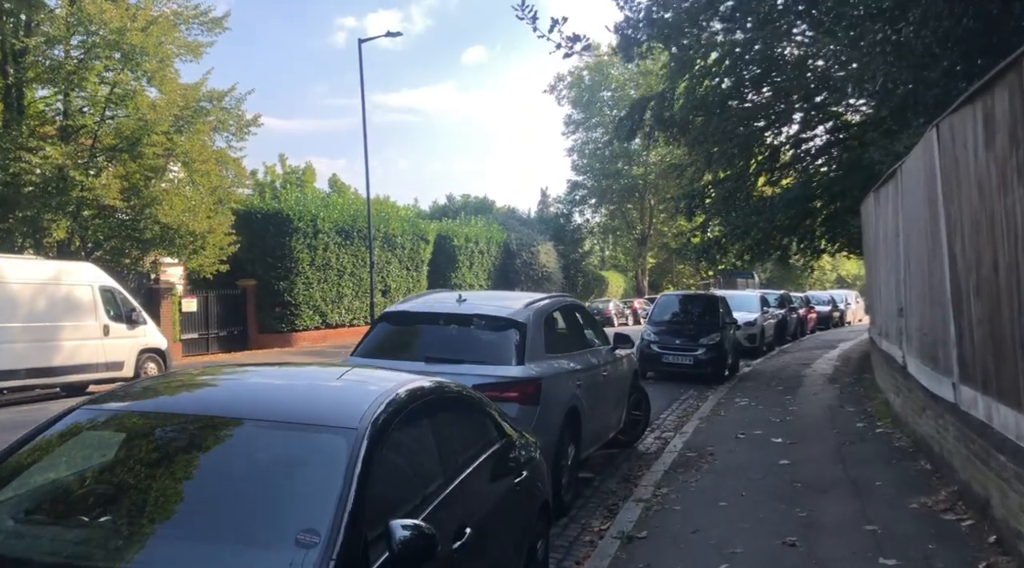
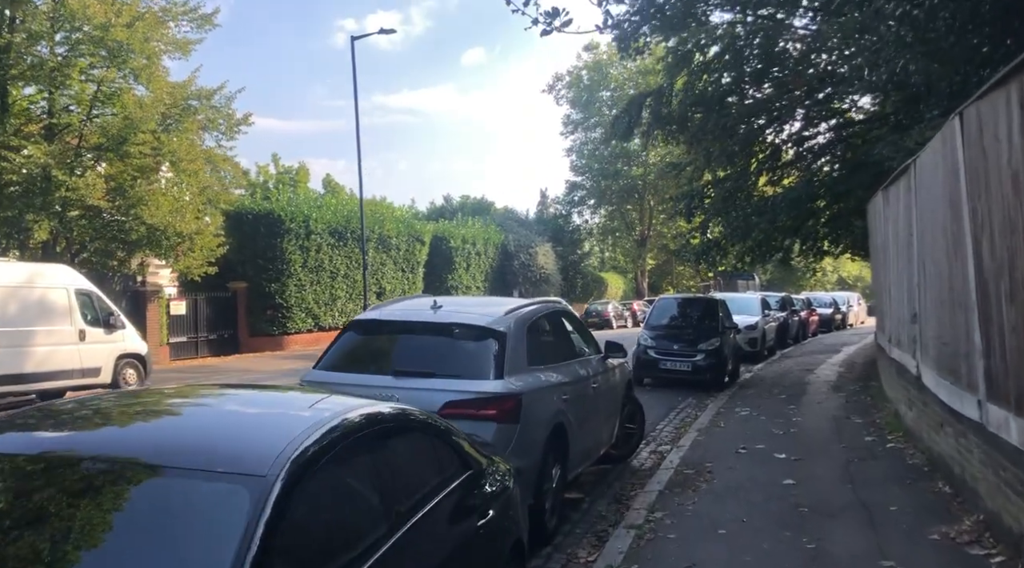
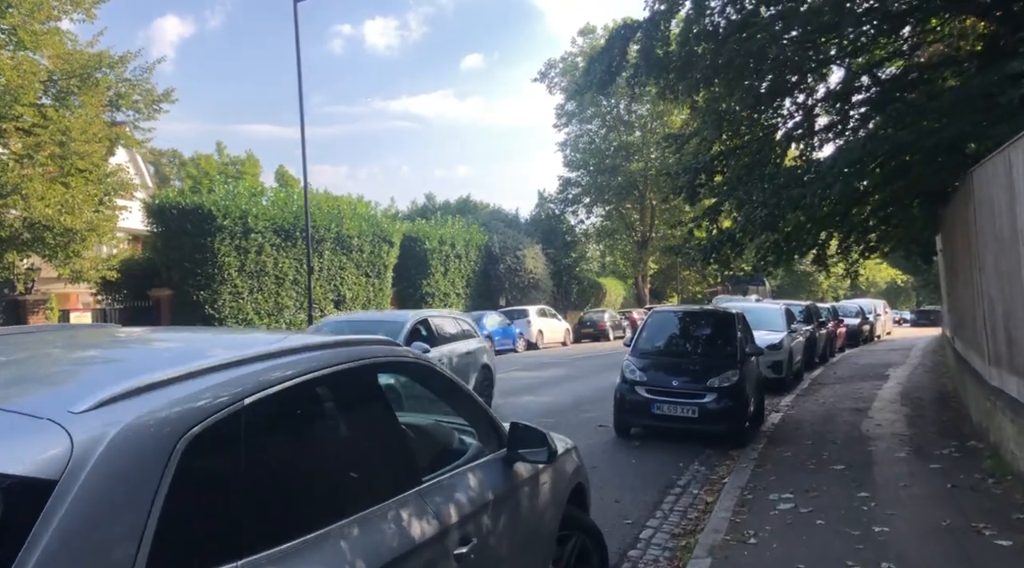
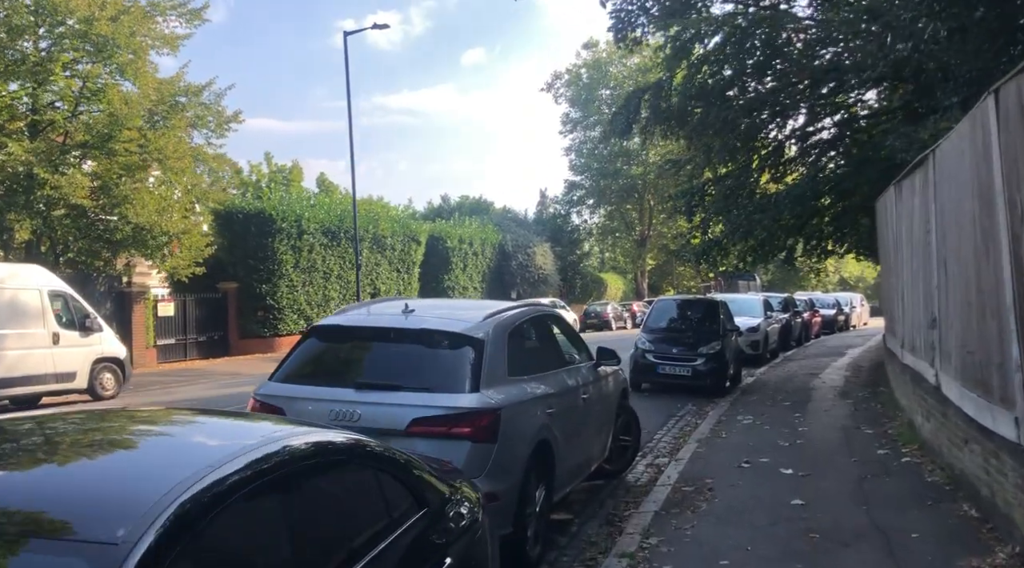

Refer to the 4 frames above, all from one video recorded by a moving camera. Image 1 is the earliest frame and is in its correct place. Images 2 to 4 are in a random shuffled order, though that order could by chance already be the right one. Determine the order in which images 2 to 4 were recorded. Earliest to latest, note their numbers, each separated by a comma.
2, 4, 3
